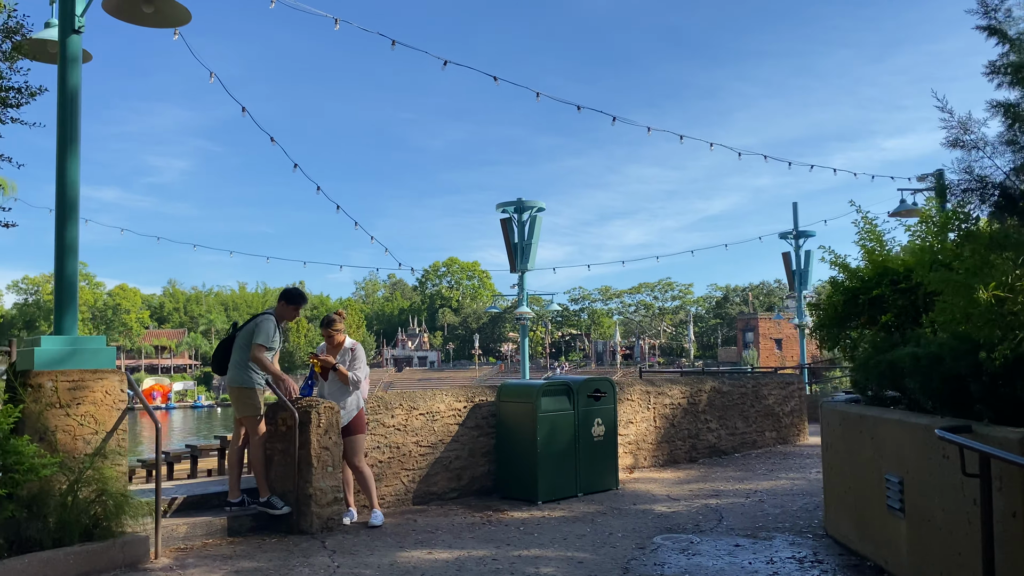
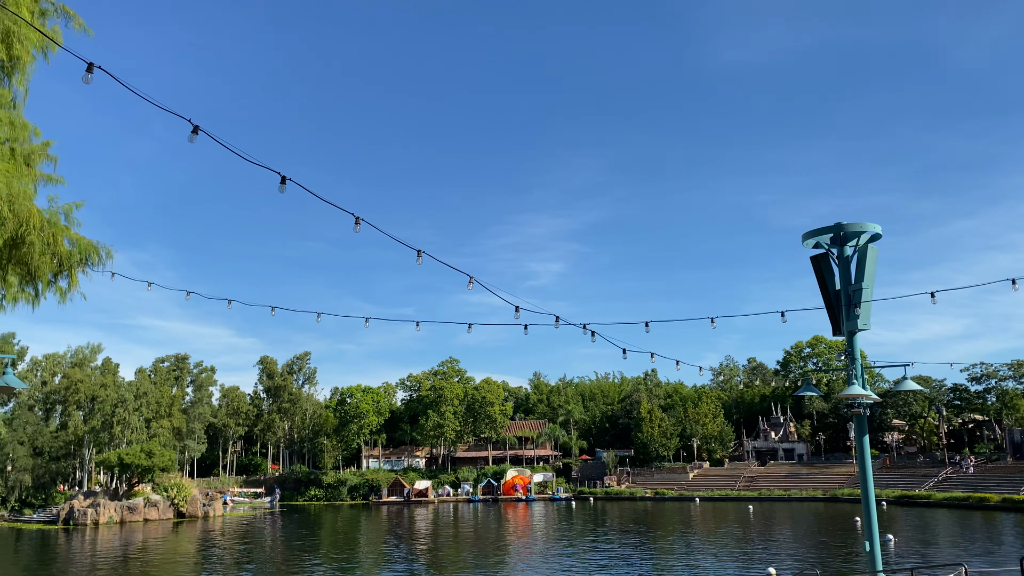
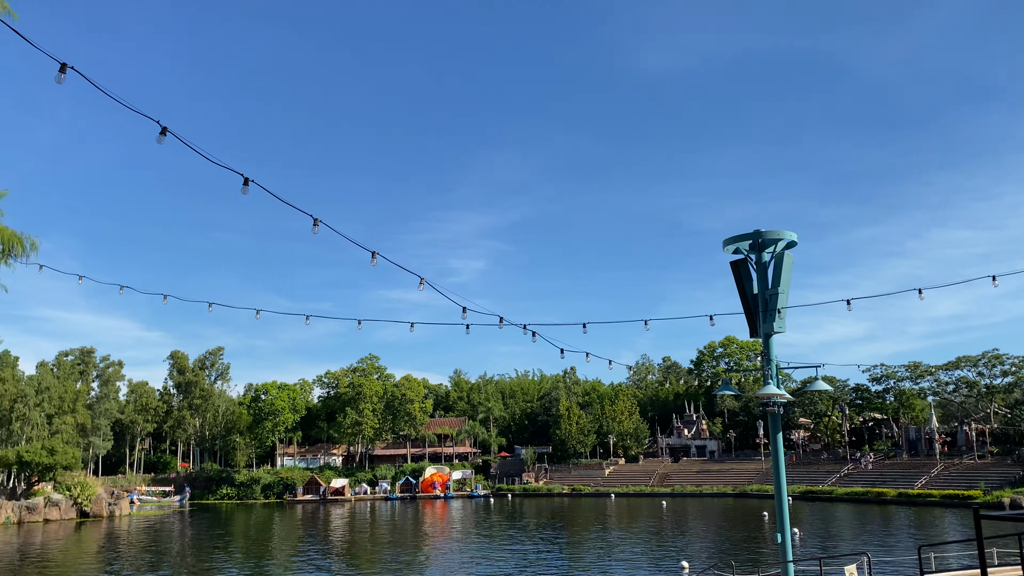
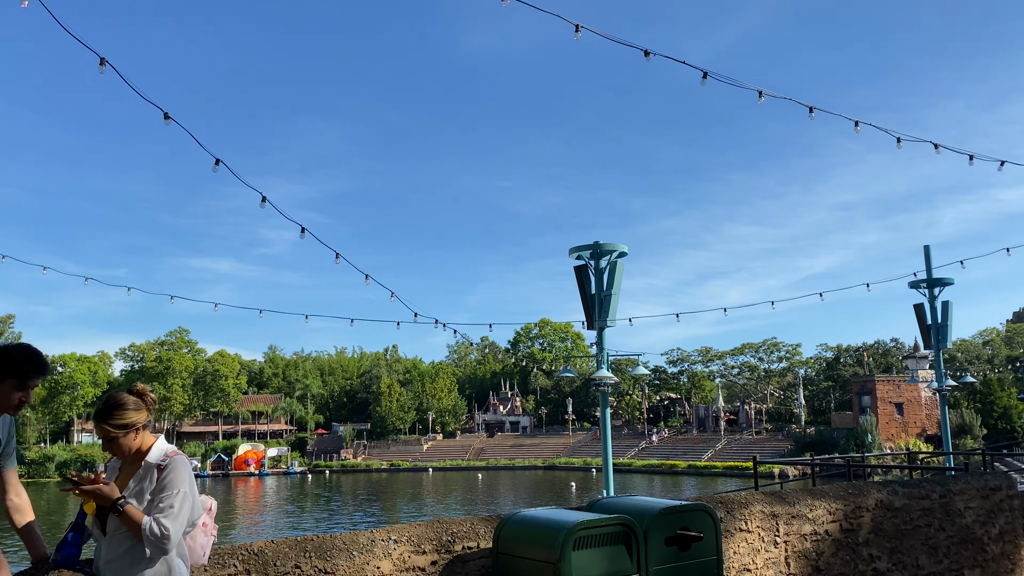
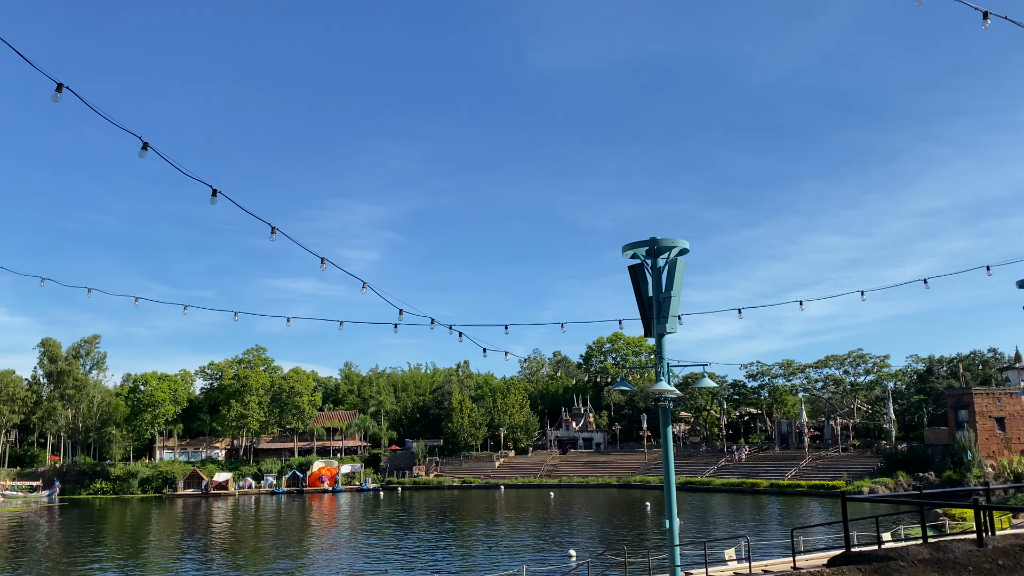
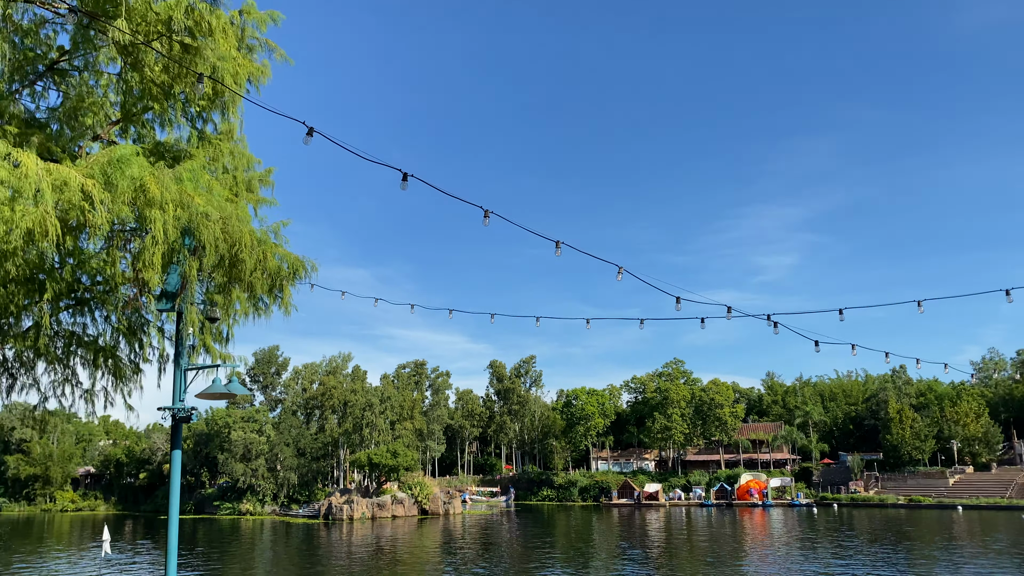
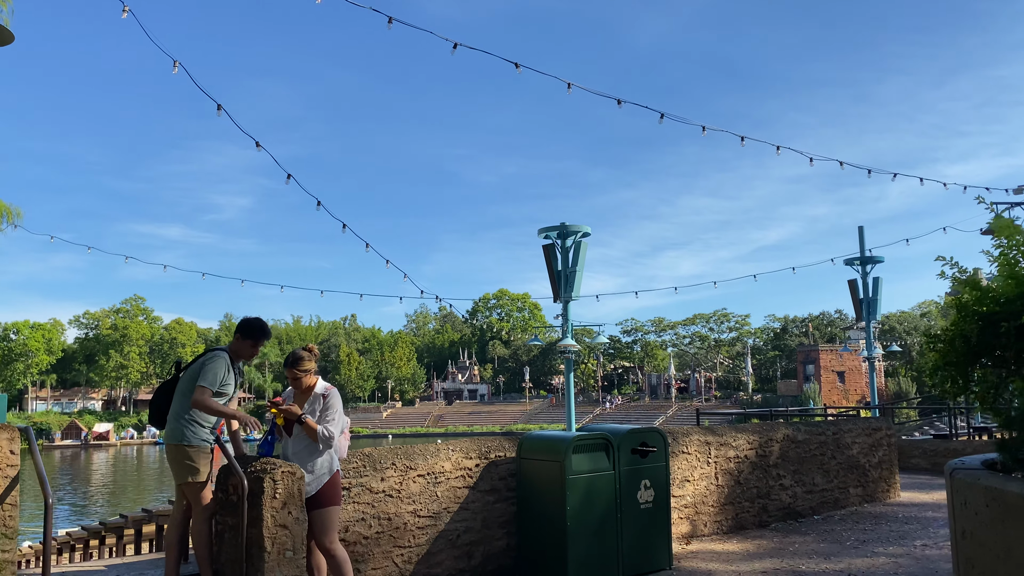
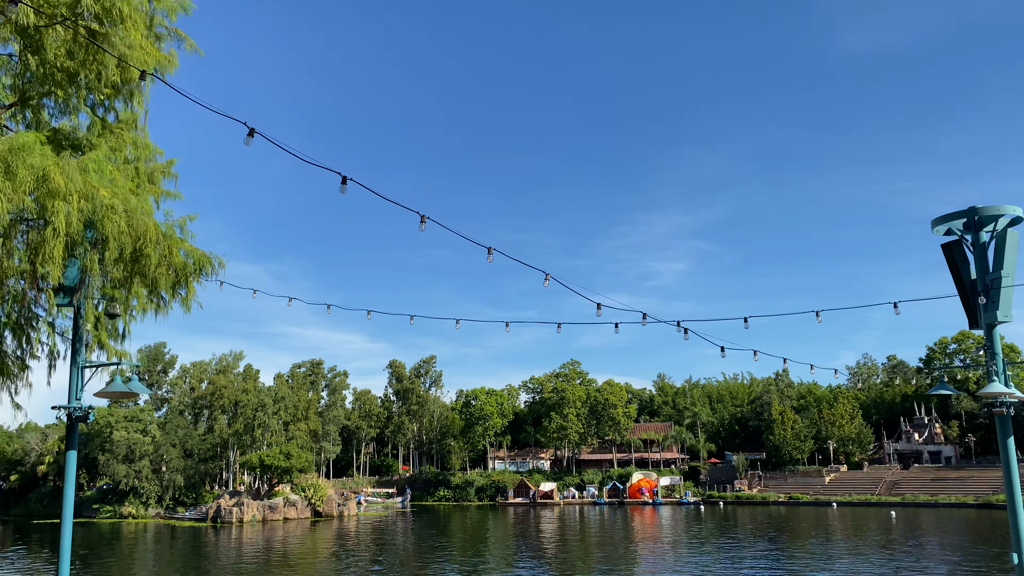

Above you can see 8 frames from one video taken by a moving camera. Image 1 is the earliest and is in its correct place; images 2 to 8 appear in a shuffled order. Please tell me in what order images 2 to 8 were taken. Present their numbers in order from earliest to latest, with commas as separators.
7, 4, 5, 3, 2, 8, 6
